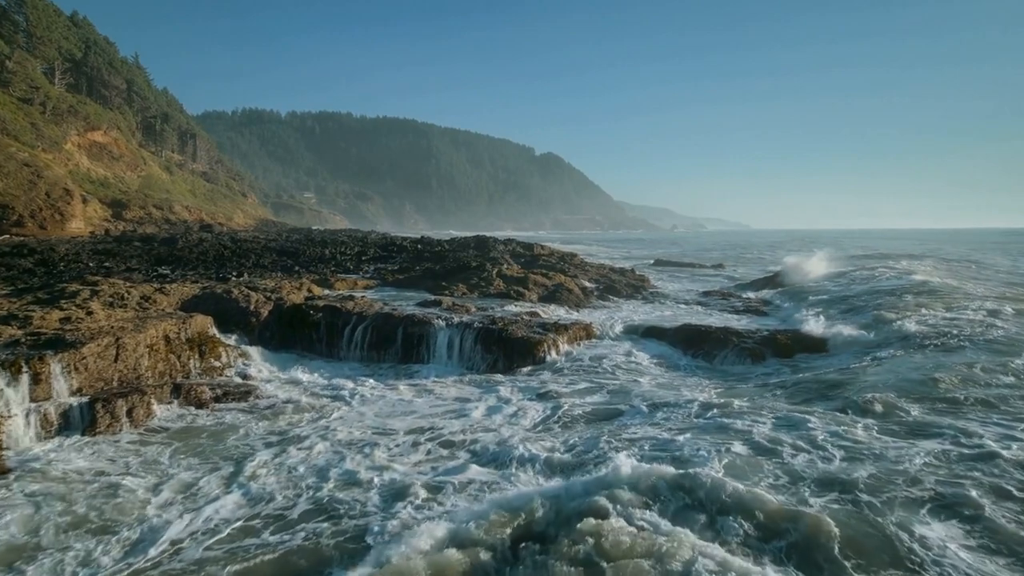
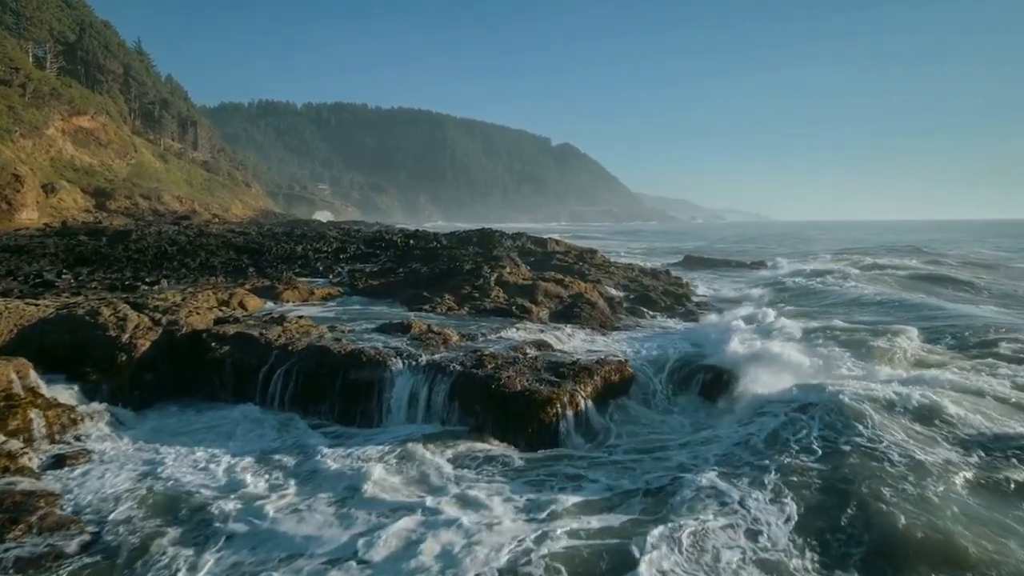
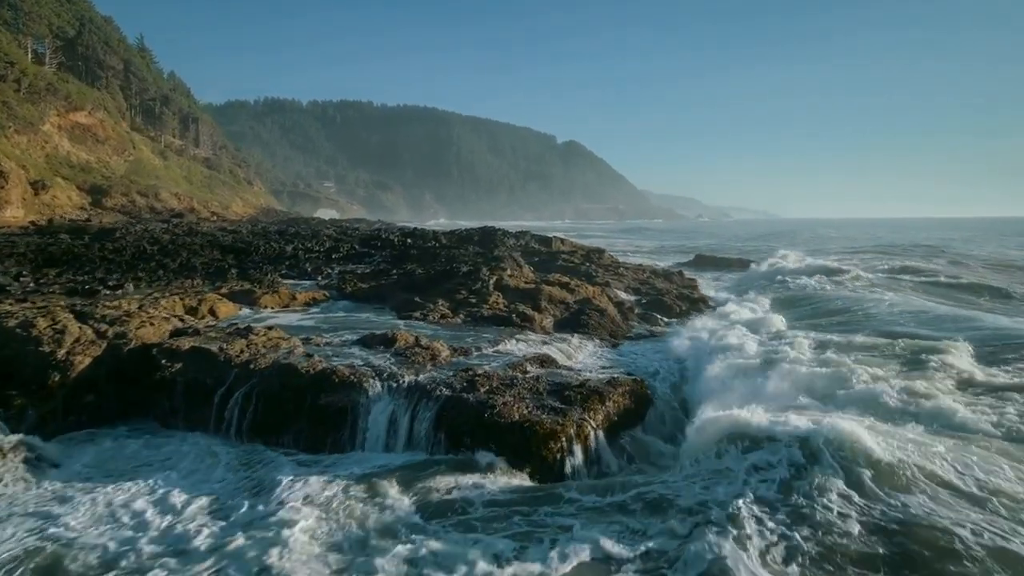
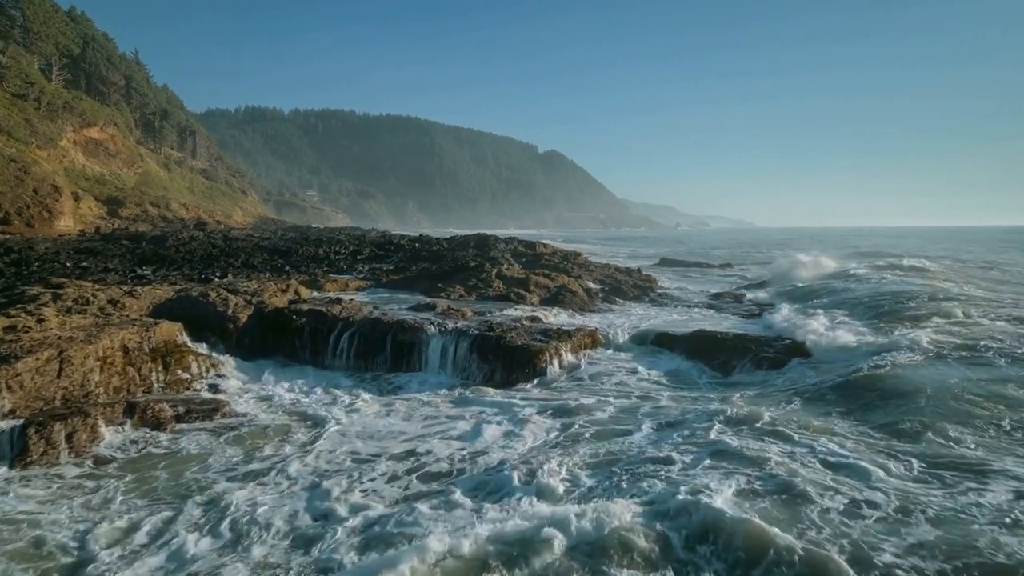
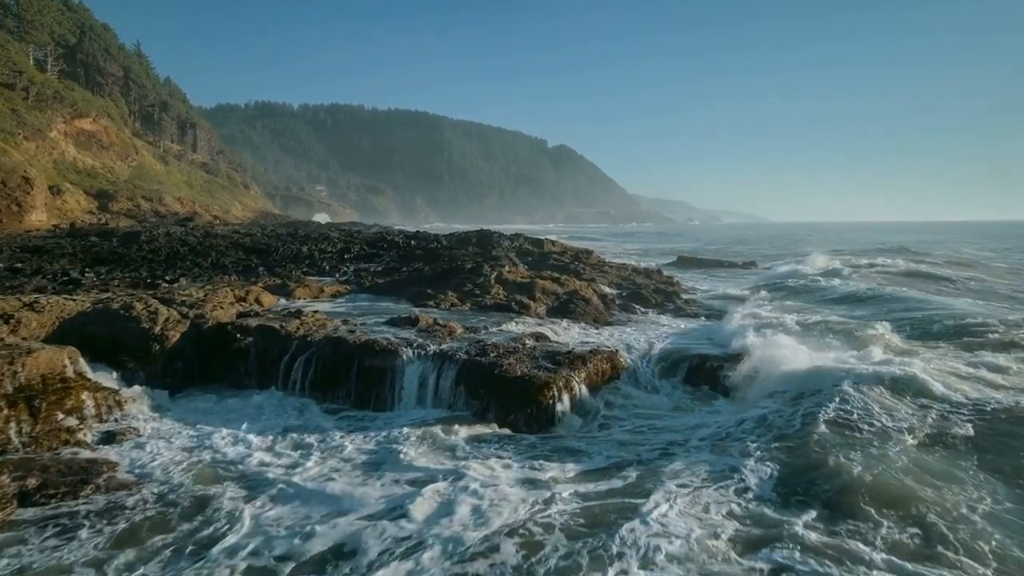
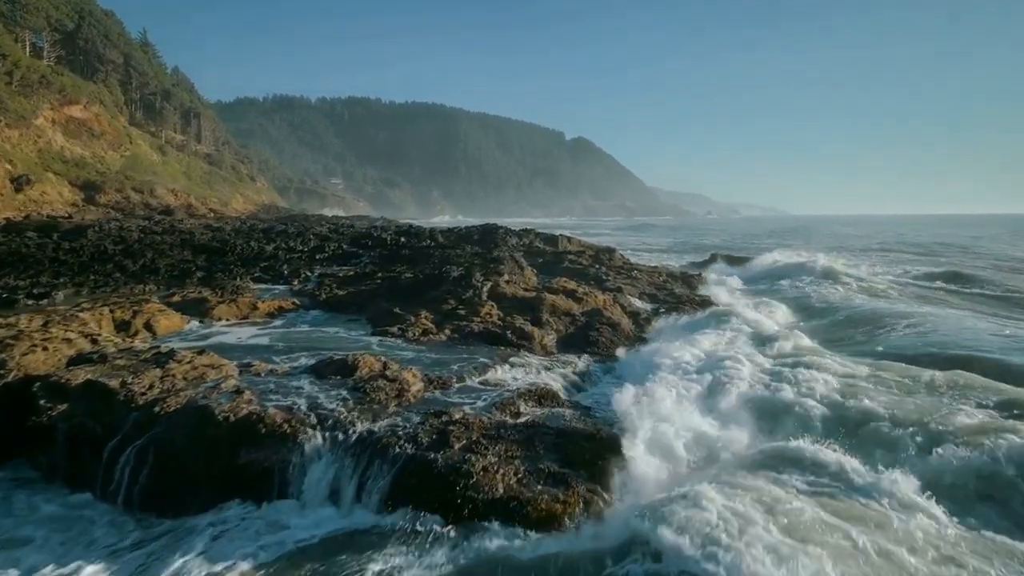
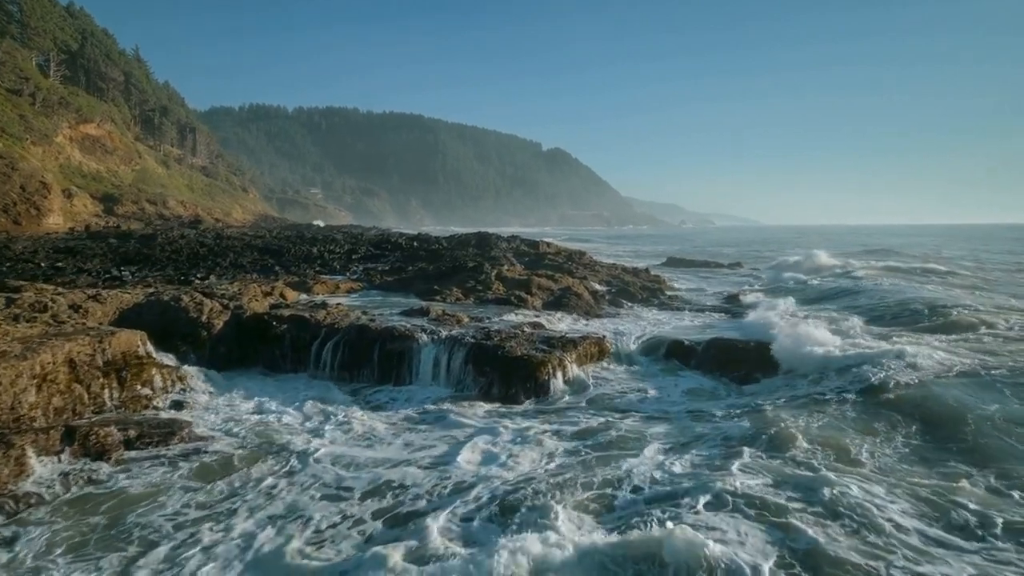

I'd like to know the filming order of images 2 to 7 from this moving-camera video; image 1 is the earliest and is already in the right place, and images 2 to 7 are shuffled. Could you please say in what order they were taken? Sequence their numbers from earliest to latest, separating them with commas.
4, 7, 5, 2, 3, 6
